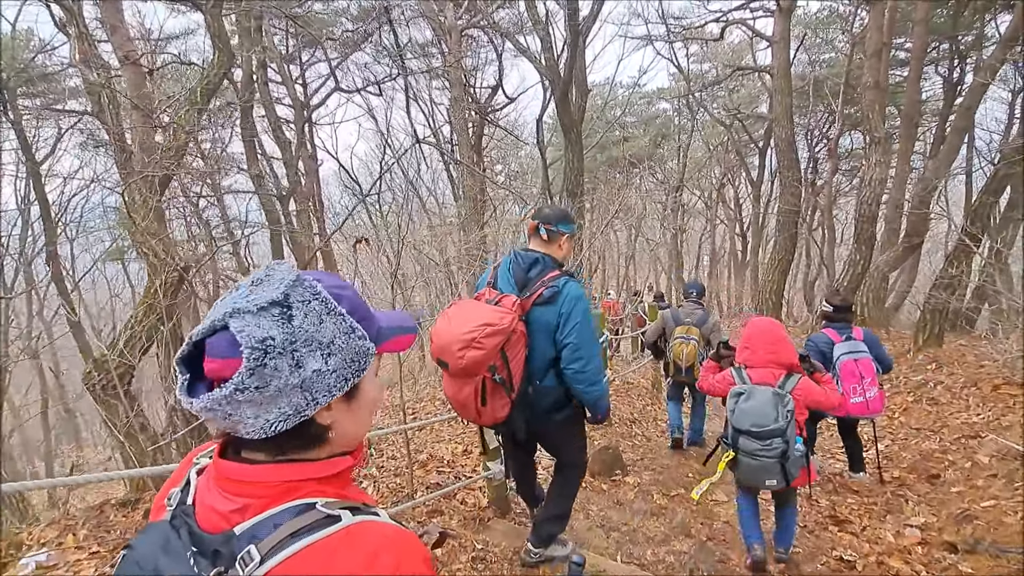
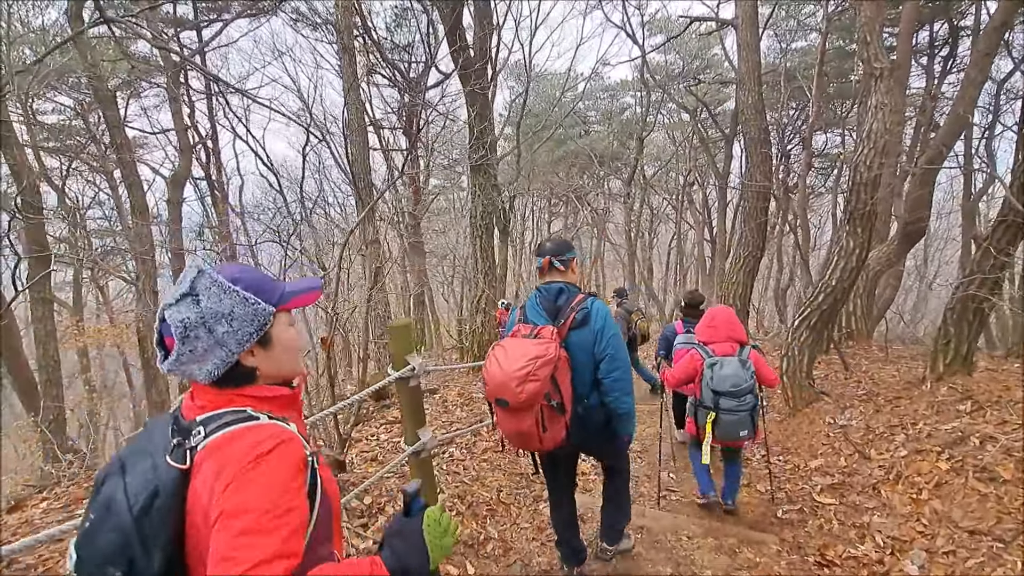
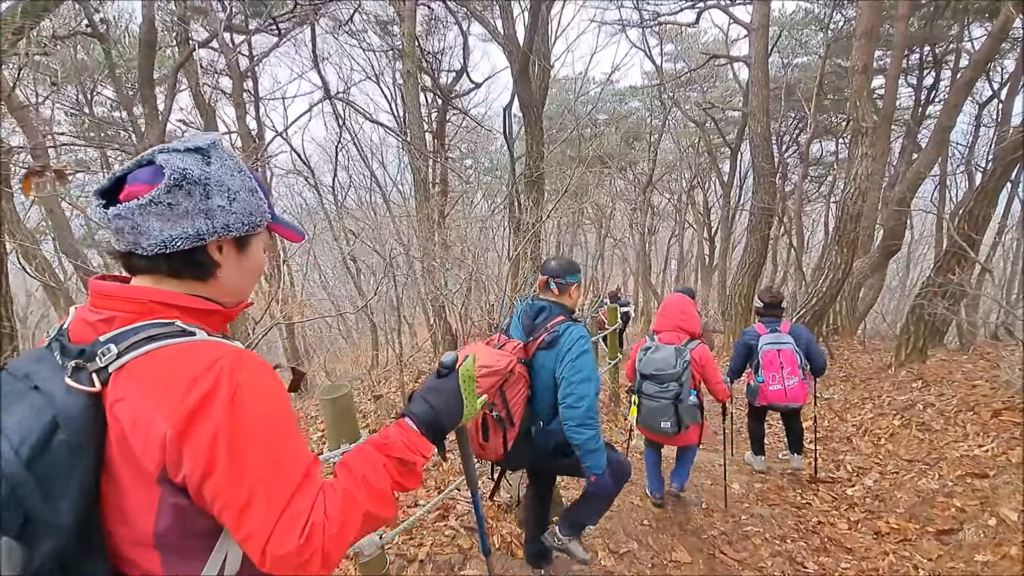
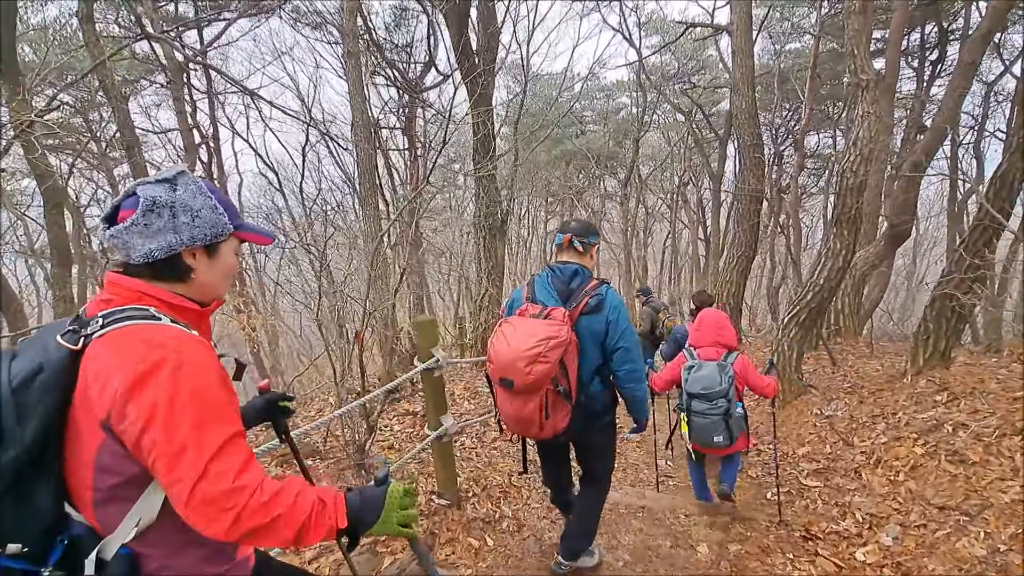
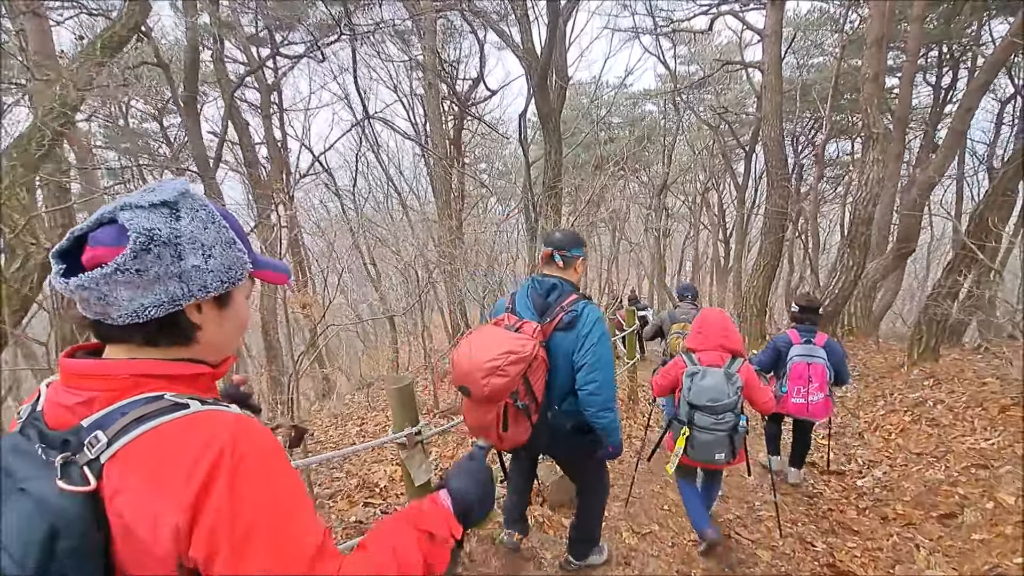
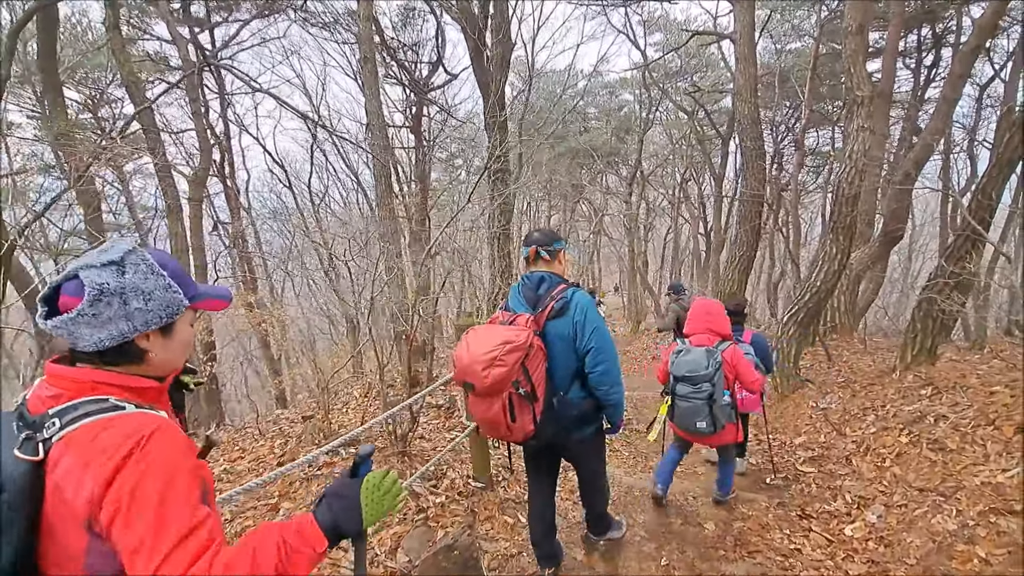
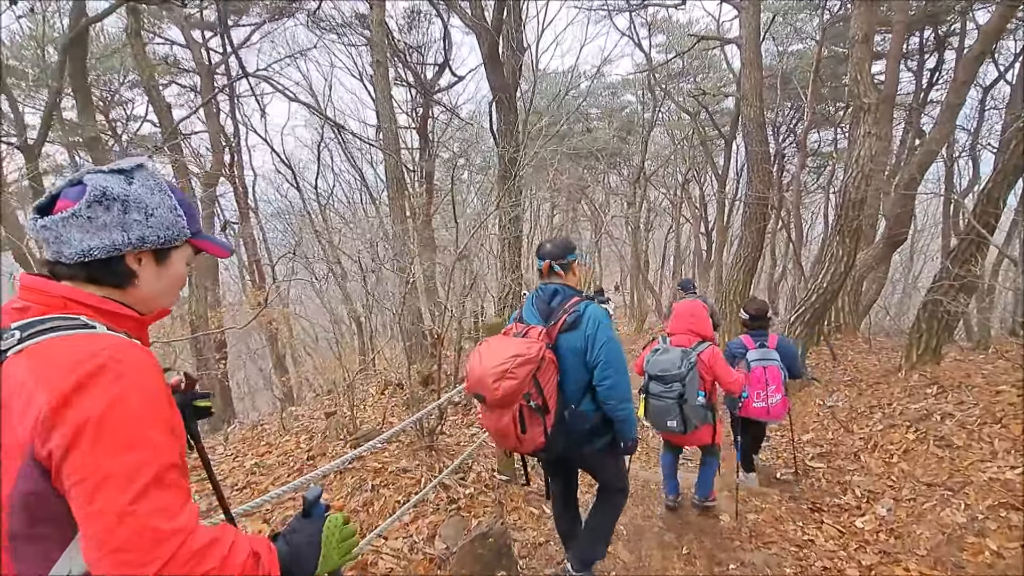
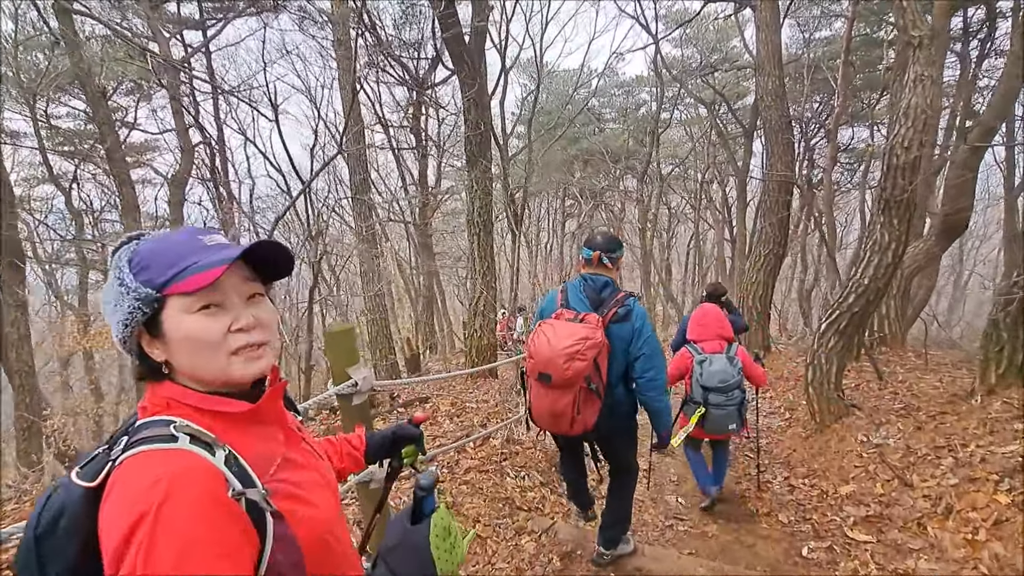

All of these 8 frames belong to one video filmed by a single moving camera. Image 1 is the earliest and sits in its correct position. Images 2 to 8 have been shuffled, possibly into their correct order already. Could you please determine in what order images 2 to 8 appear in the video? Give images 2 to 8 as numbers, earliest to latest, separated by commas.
5, 3, 7, 6, 4, 2, 8
